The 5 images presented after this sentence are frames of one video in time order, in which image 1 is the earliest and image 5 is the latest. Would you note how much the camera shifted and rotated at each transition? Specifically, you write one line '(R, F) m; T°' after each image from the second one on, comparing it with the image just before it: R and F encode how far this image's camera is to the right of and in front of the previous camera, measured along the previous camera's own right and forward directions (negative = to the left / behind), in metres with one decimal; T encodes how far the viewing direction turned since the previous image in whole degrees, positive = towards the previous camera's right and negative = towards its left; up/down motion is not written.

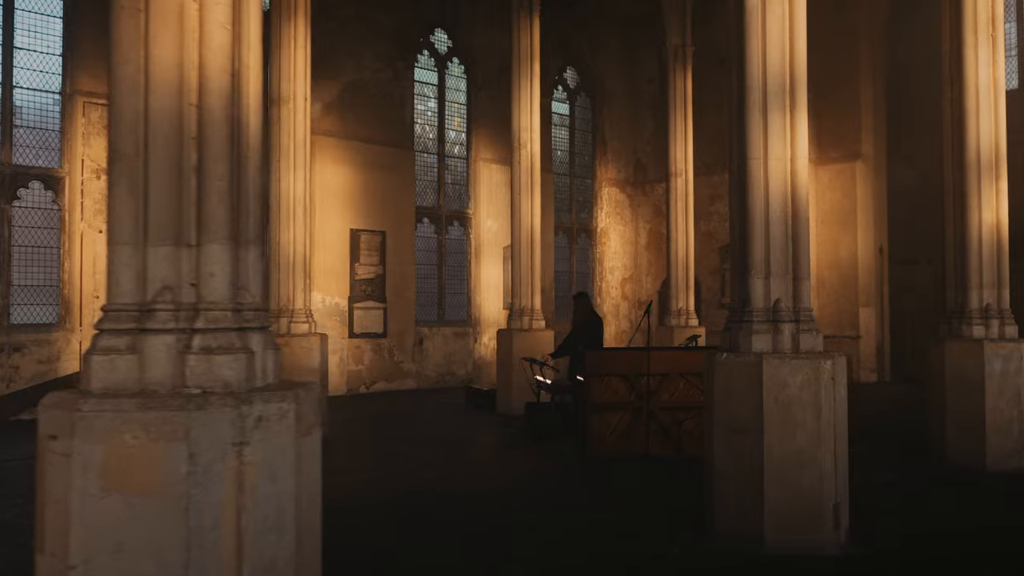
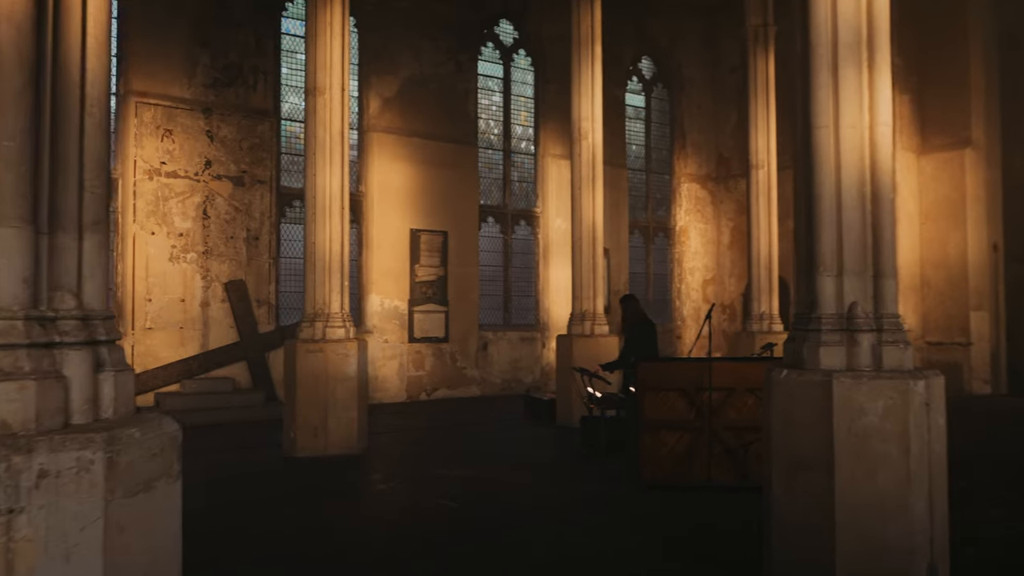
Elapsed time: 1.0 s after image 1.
(+0.4, +0.9) m; -6°
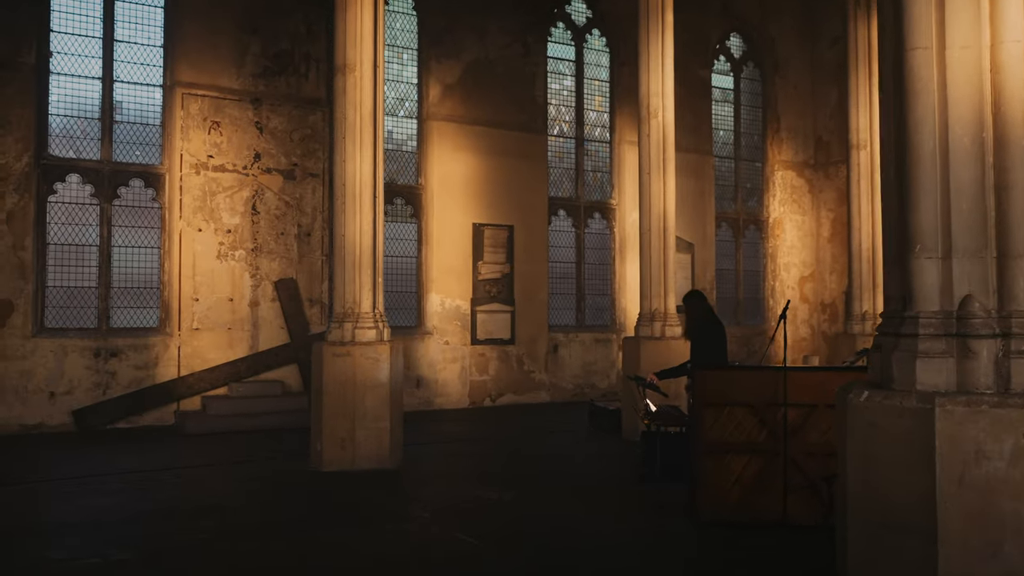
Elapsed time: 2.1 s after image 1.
(+0.5, +1.1) m; -7°
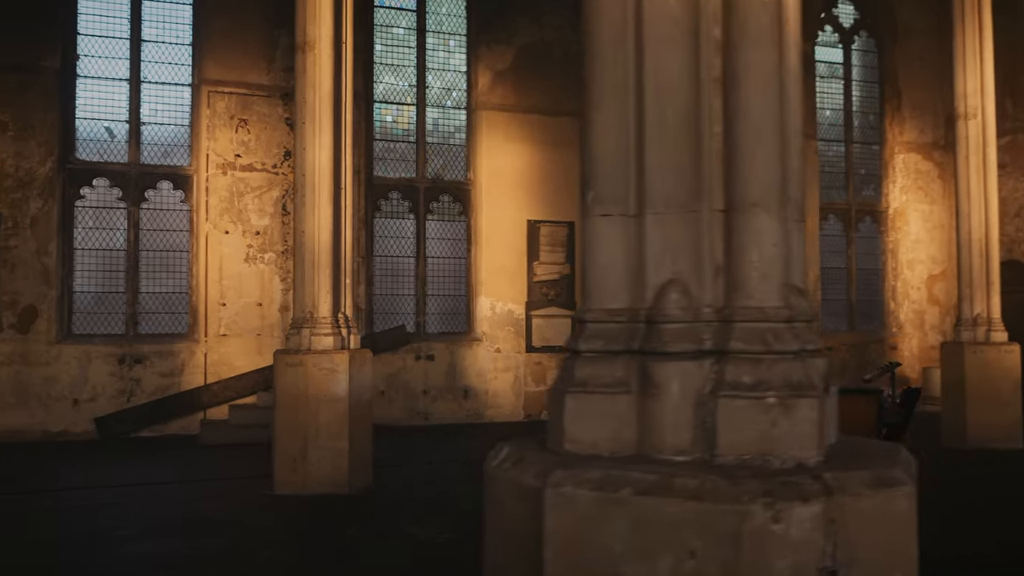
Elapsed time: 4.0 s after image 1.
(+1.6, +1.3) m; -11°
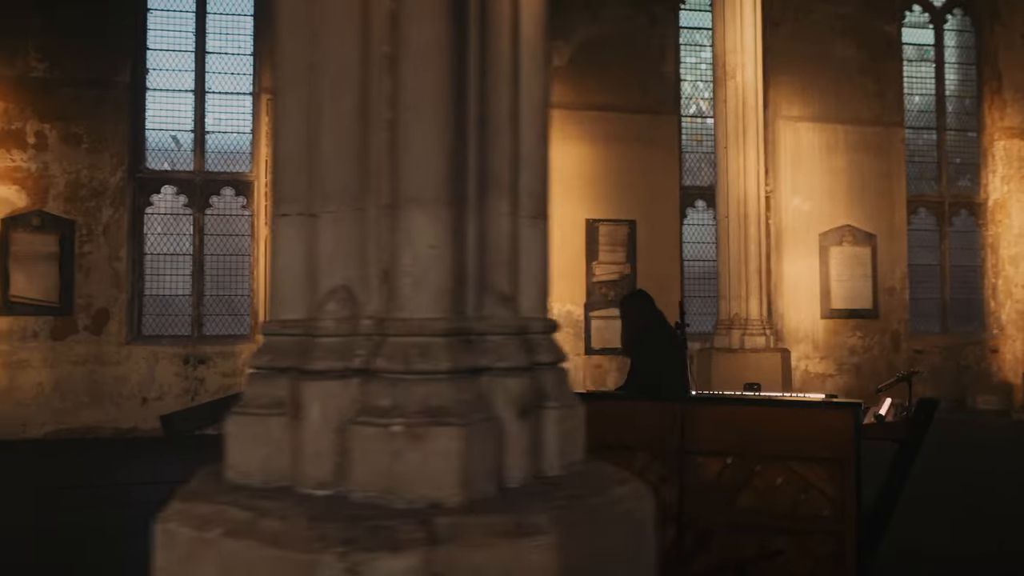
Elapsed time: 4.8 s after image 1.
(+0.8, +0.2) m; -8°
